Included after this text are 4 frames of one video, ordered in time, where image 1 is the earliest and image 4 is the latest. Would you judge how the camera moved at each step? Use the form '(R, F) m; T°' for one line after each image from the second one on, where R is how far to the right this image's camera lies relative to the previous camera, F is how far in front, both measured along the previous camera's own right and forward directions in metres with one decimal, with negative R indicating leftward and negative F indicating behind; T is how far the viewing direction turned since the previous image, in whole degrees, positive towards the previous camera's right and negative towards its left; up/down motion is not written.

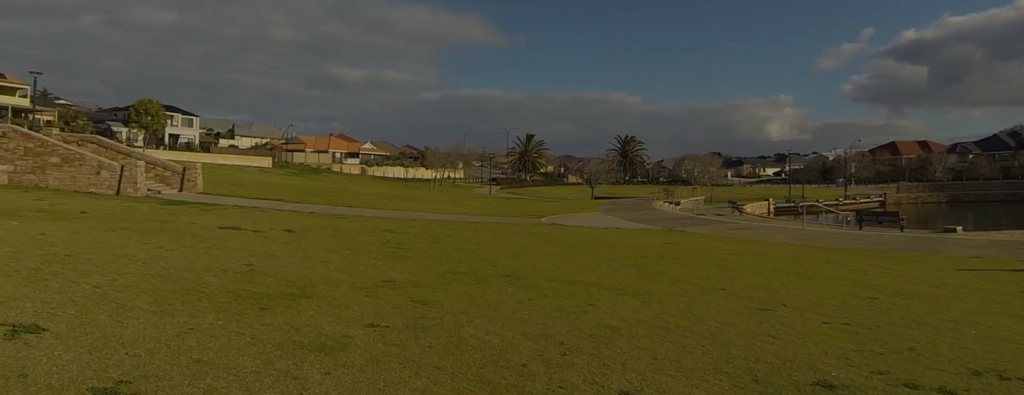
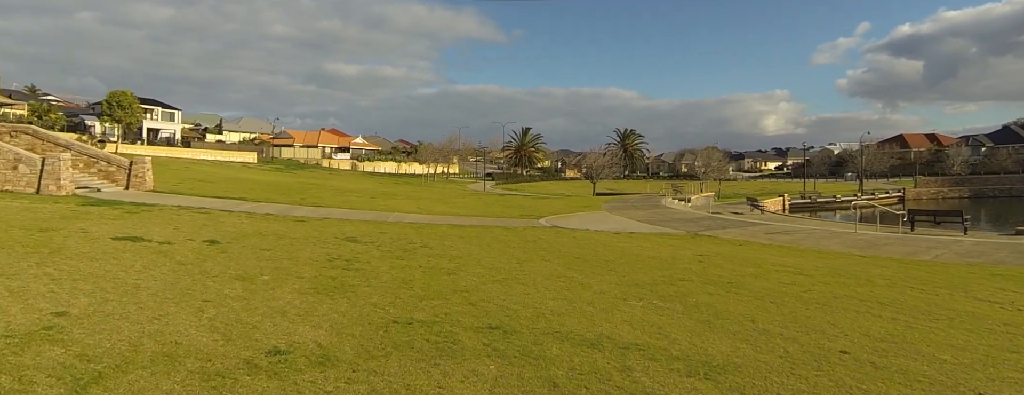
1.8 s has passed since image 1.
(+0.1, +3.8) m; 0°
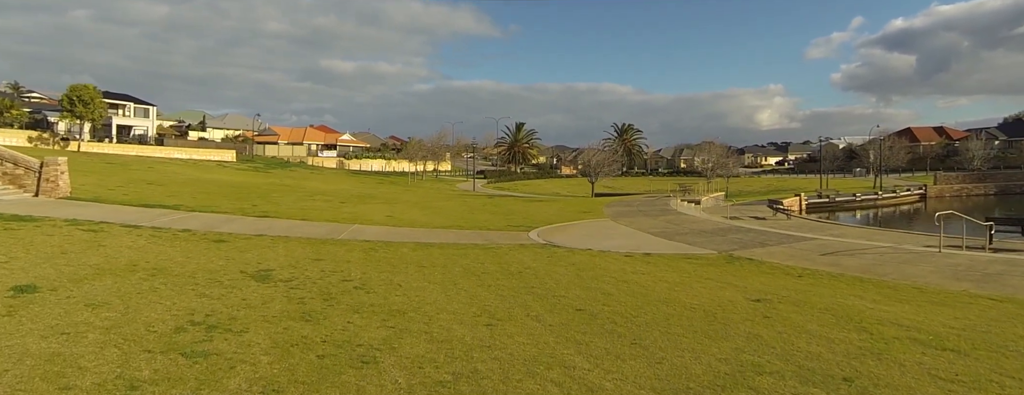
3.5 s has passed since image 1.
(+0.4, +4.3) m; 0°
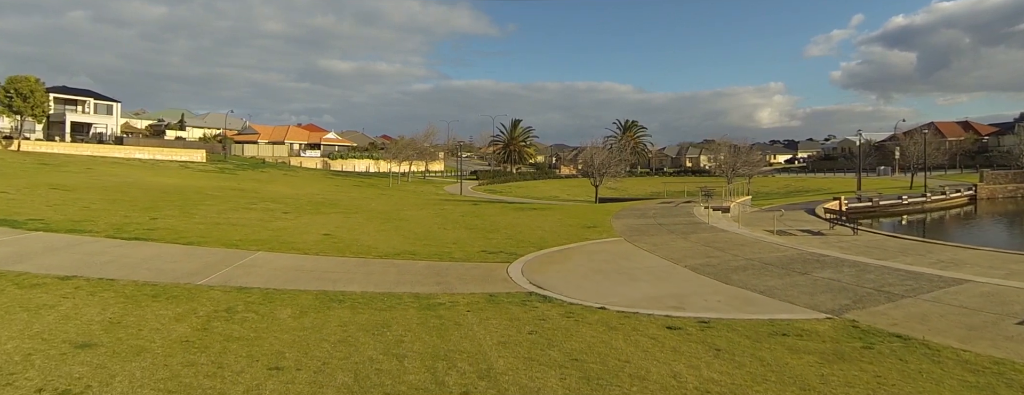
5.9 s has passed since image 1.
(+0.6, +6.3) m; 0°
